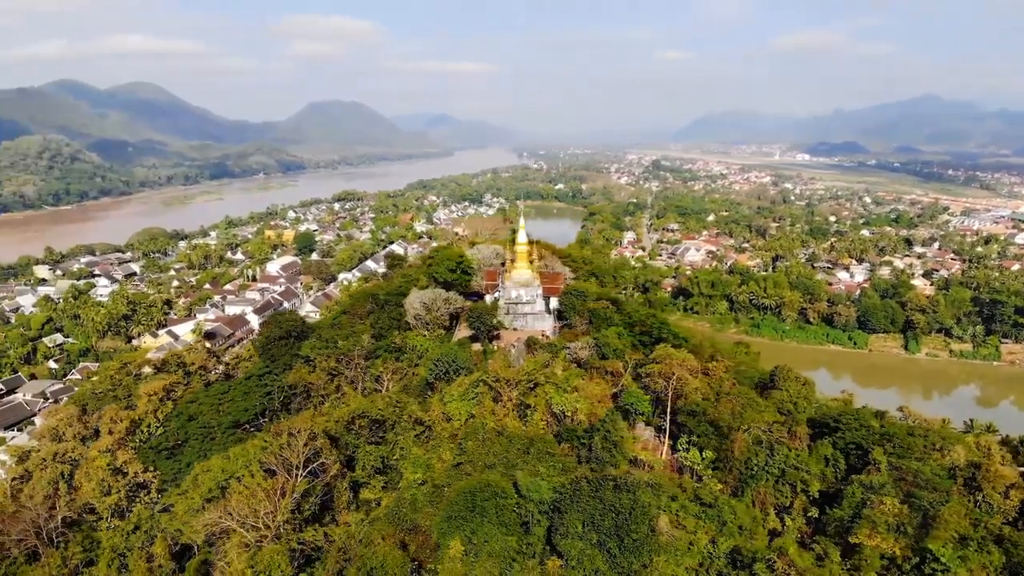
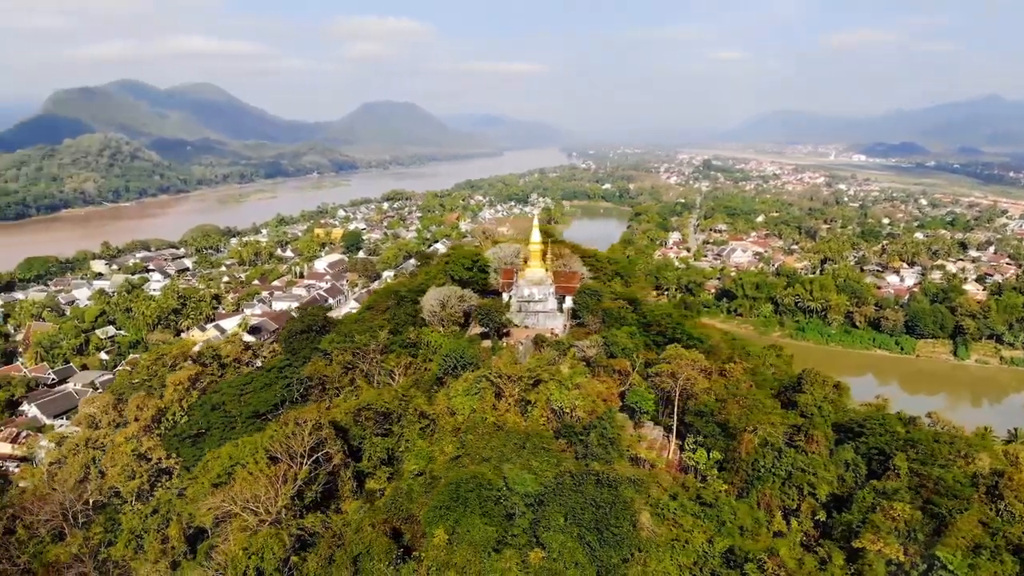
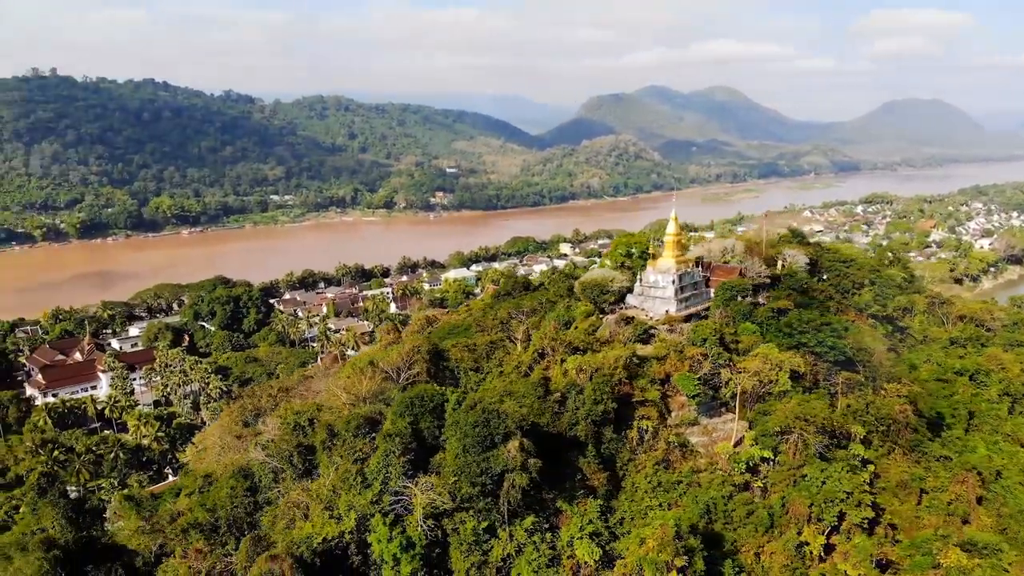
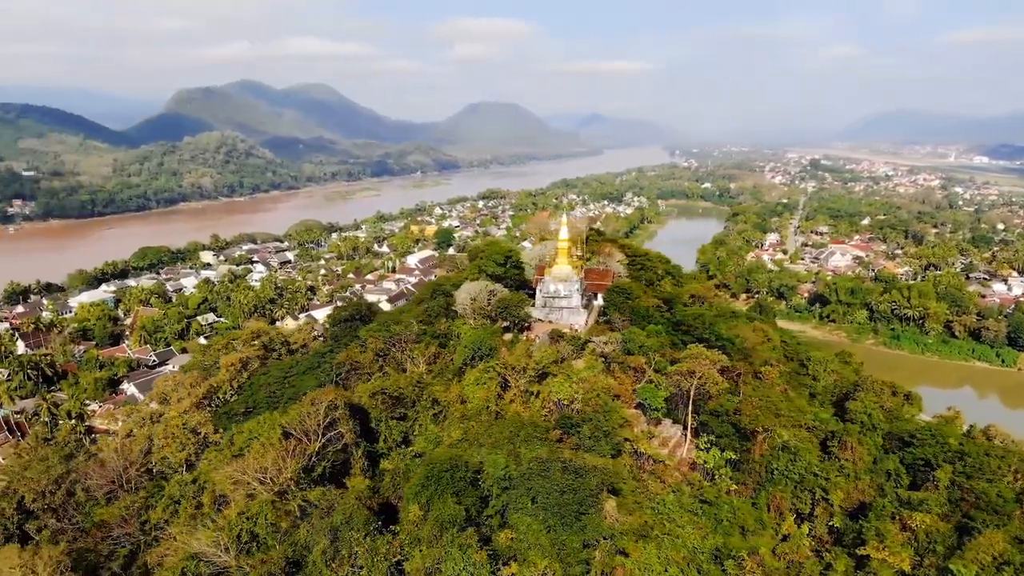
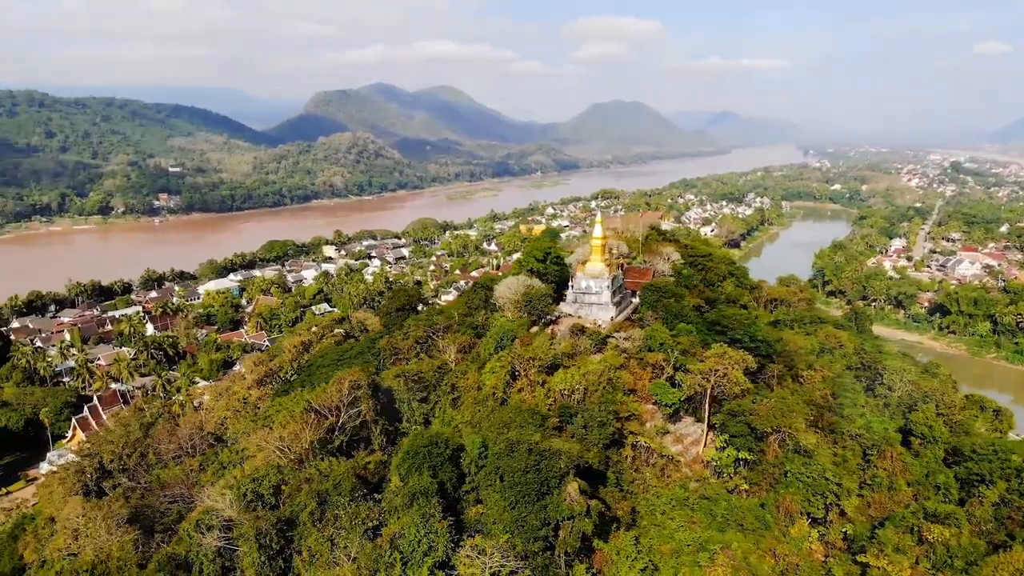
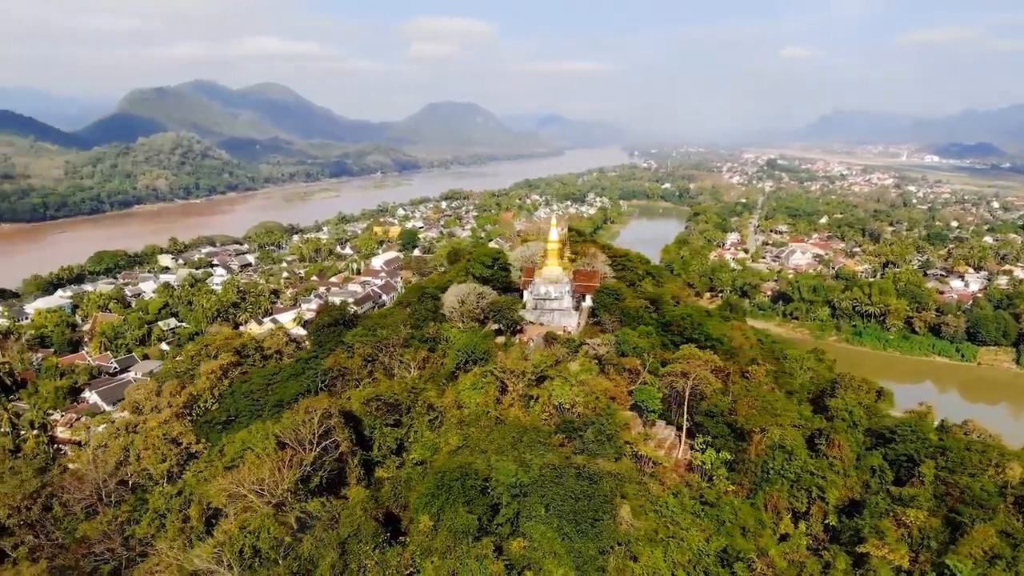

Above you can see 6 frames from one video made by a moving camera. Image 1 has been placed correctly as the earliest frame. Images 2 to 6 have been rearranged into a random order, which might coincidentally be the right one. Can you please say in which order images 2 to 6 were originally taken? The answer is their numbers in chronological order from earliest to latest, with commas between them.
2, 6, 4, 5, 3
